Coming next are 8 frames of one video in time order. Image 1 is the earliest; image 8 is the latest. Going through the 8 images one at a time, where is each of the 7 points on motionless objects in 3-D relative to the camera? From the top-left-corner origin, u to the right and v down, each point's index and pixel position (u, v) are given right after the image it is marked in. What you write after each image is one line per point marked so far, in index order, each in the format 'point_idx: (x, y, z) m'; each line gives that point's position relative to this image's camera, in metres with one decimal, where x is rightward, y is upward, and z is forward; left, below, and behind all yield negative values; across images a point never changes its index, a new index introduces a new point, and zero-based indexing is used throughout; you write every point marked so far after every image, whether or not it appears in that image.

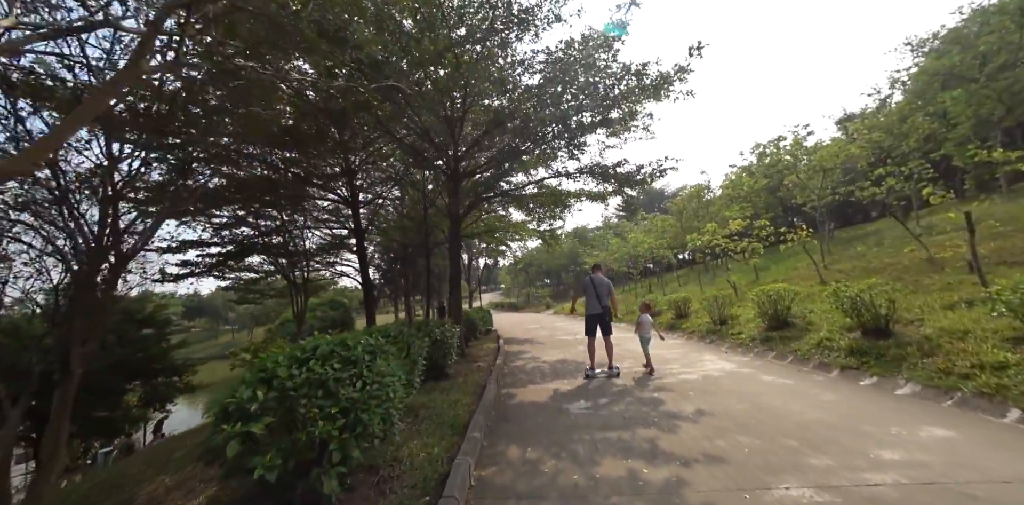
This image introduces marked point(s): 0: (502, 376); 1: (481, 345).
0: (-0.2, -2.0, +6.4) m
1: (-0.8, -2.4, +9.9) m
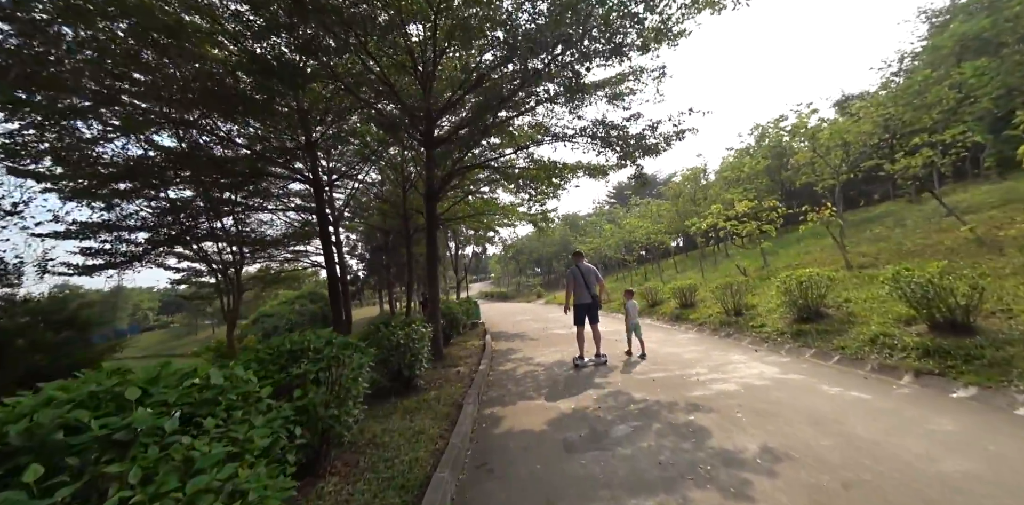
0: (-0.3, -1.7, +5.1) m
1: (-1.0, -2.0, +8.6) m
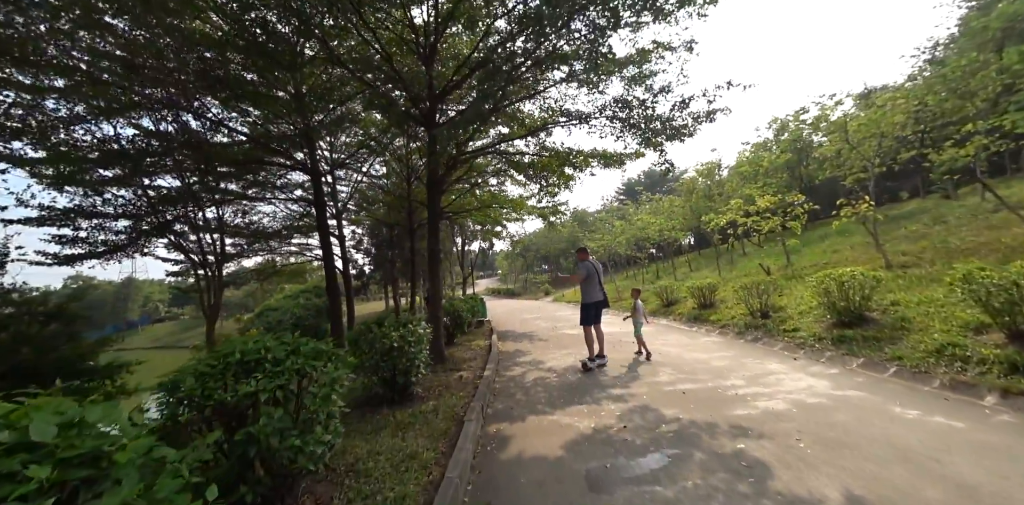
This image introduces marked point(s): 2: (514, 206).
0: (-0.2, -1.6, +4.5) m
1: (-0.9, -1.9, +8.1) m
2: (0.0, +1.5, +13.0) m
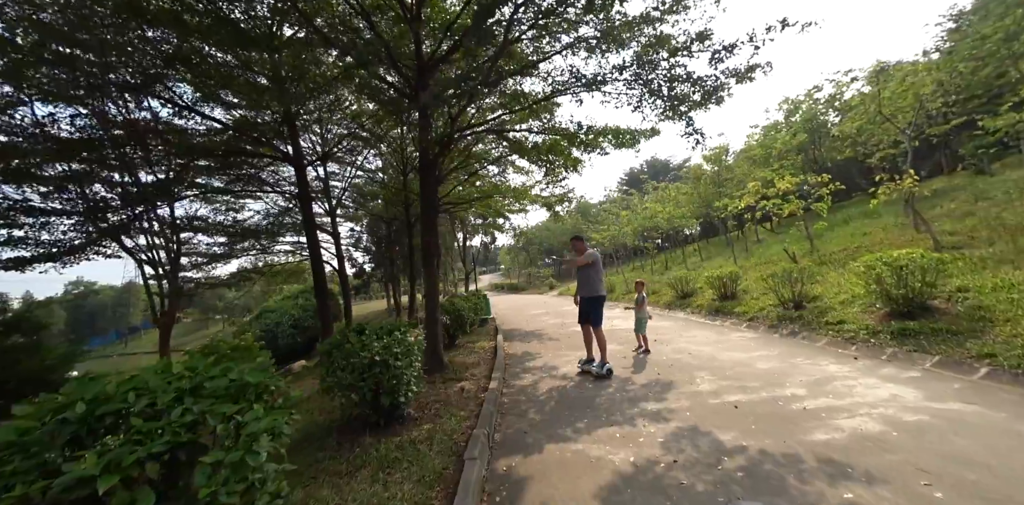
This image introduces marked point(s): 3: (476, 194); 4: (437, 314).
0: (-0.1, -1.5, +3.7) m
1: (-0.7, -1.7, +7.3) m
2: (+0.1, +1.8, +12.2) m
3: (-1.1, +1.9, +12.6) m
4: (-1.1, -0.9, +5.4) m
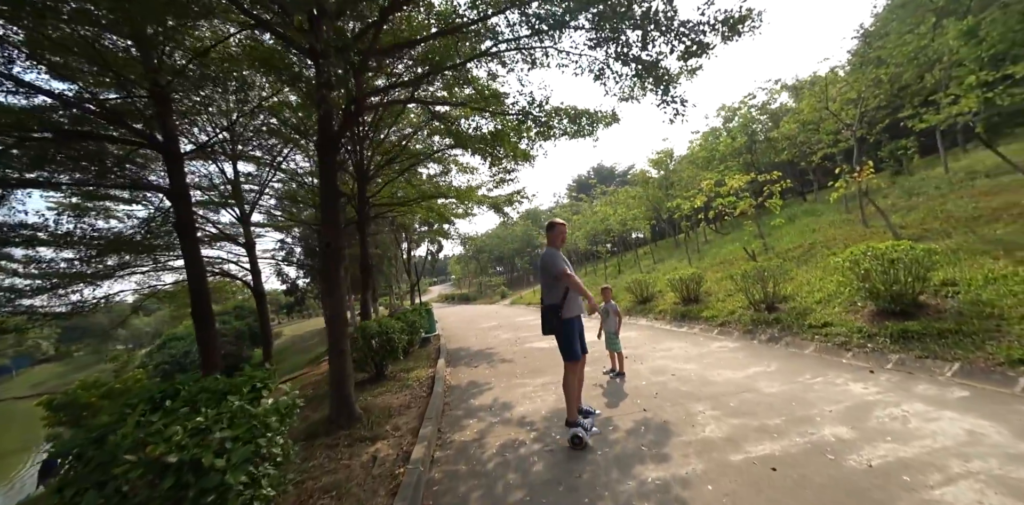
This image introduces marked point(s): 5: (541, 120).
0: (-0.5, -1.5, +2.4) m
1: (-1.6, -1.9, +5.9) m
2: (-1.4, +1.6, +10.9) m
3: (-2.7, +1.7, +11.1) m
4: (-1.7, -1.0, +4.0) m
5: (+0.4, +2.2, +6.3) m
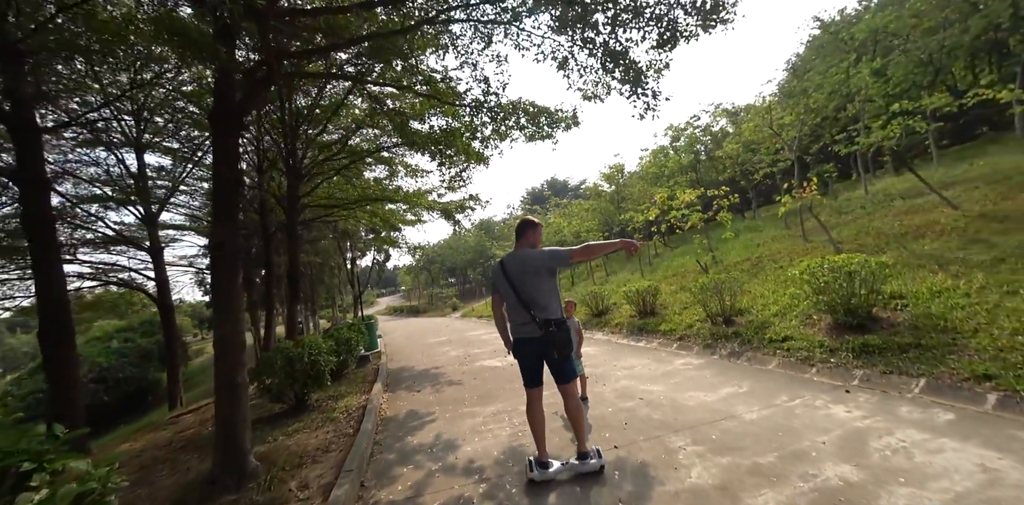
0: (-0.8, -1.5, +1.7) m
1: (-2.2, -1.9, +5.0) m
2: (-2.7, +1.3, +10.1) m
3: (-4.0, +1.4, +10.2) m
4: (-2.2, -1.0, +3.1) m
5: (-0.3, +2.0, +5.8) m
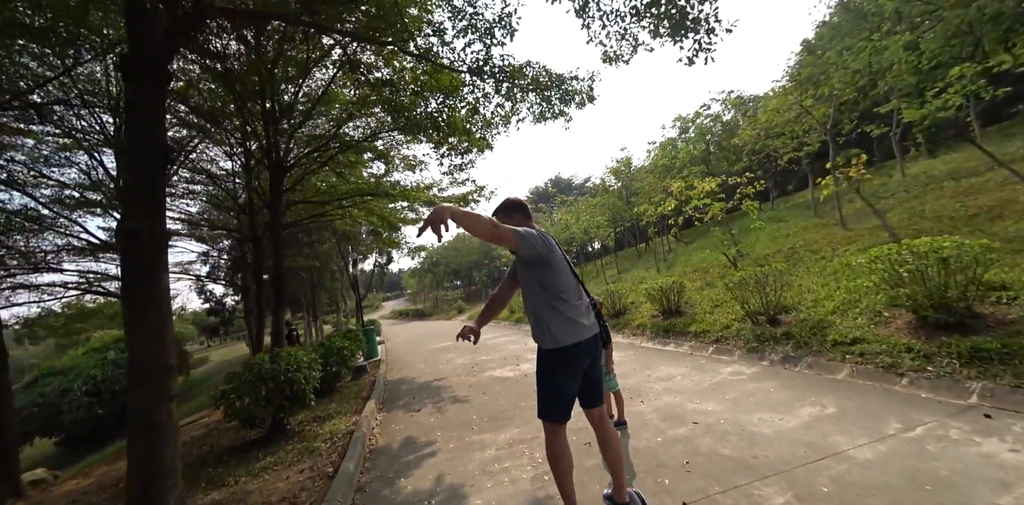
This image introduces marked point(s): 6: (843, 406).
0: (-0.7, -1.5, +0.8) m
1: (-2.1, -1.9, +4.1) m
2: (-2.5, +1.3, +9.3) m
3: (-3.8, +1.4, +9.4) m
4: (-2.0, -1.0, +2.3) m
5: (-0.2, +2.1, +5.0) m
6: (+2.6, -1.2, +3.1) m
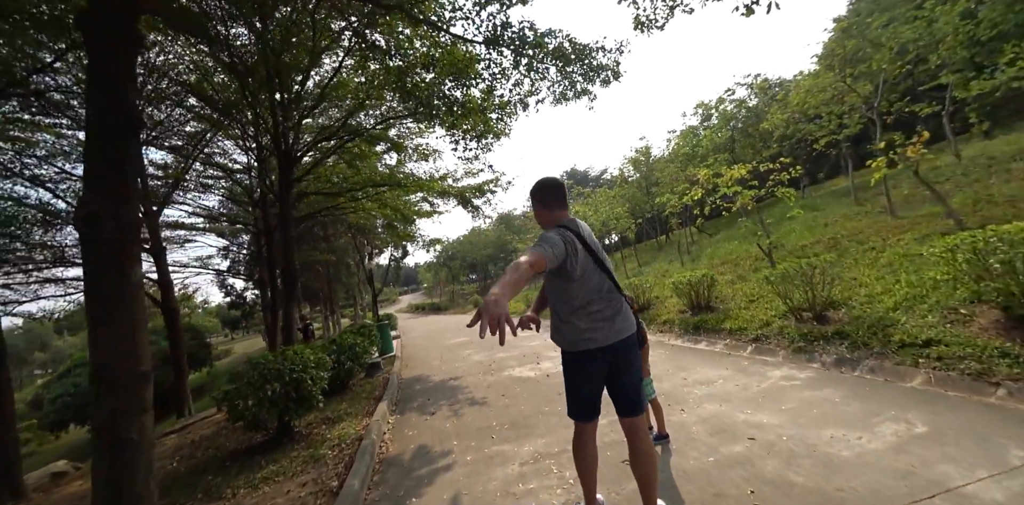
0: (-0.6, -1.4, +0.5) m
1: (-1.8, -1.8, +3.8) m
2: (-2.1, +1.5, +8.9) m
3: (-3.4, +1.6, +9.1) m
4: (-1.9, -0.9, +2.0) m
5: (+0.1, +2.2, +4.5) m
6: (+2.8, -1.1, +2.6) m
